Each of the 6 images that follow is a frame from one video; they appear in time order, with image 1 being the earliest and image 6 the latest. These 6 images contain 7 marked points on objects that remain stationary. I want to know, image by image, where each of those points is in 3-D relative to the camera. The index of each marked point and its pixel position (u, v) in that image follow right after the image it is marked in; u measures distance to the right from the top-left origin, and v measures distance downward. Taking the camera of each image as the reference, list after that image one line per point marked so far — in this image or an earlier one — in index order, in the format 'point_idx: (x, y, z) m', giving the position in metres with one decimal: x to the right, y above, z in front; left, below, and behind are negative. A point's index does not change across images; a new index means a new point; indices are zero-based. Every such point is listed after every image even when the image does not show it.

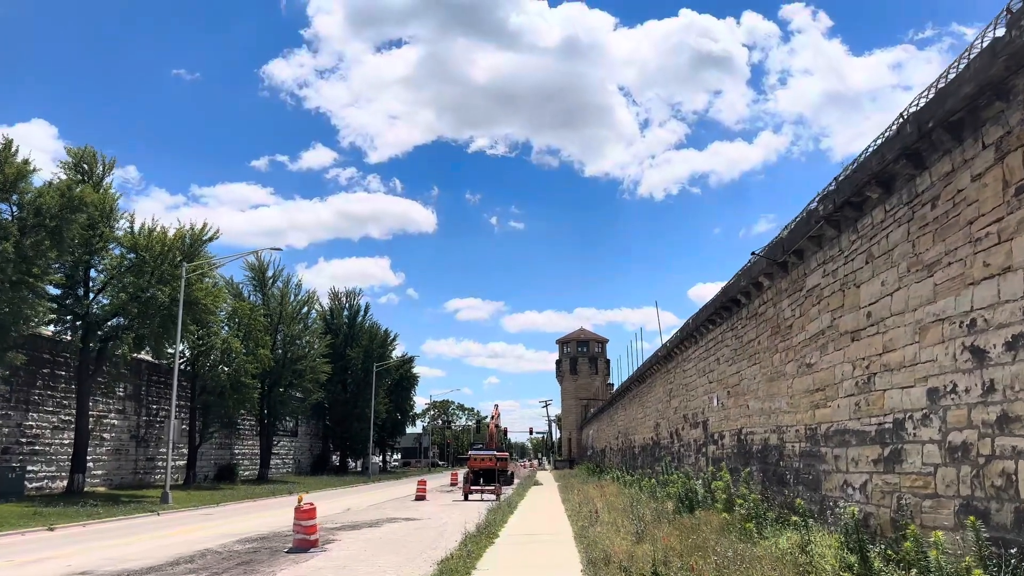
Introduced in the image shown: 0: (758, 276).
0: (+3.8, +0.2, +12.1) m
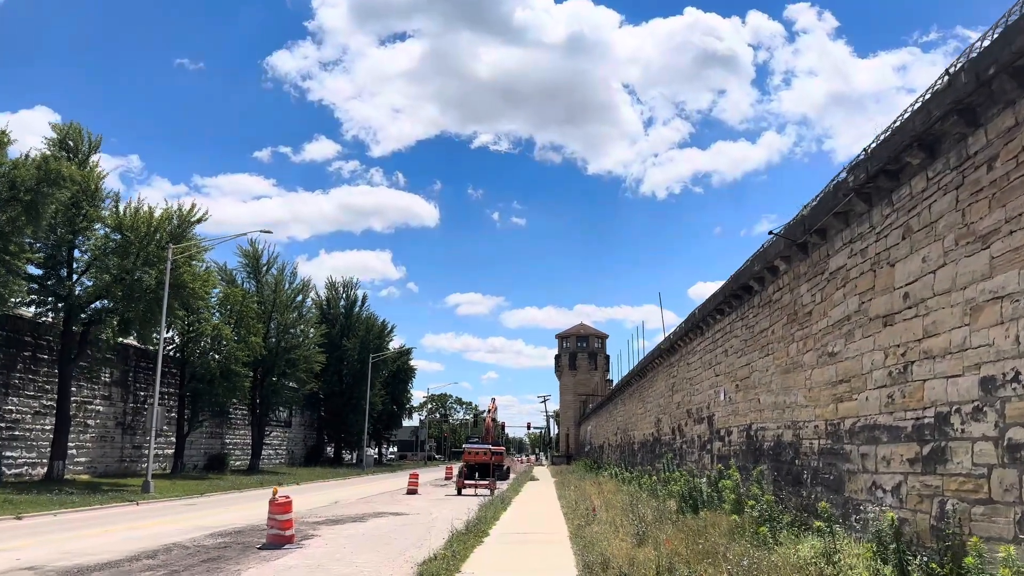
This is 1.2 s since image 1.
0: (+3.8, +0.4, +11.2) m
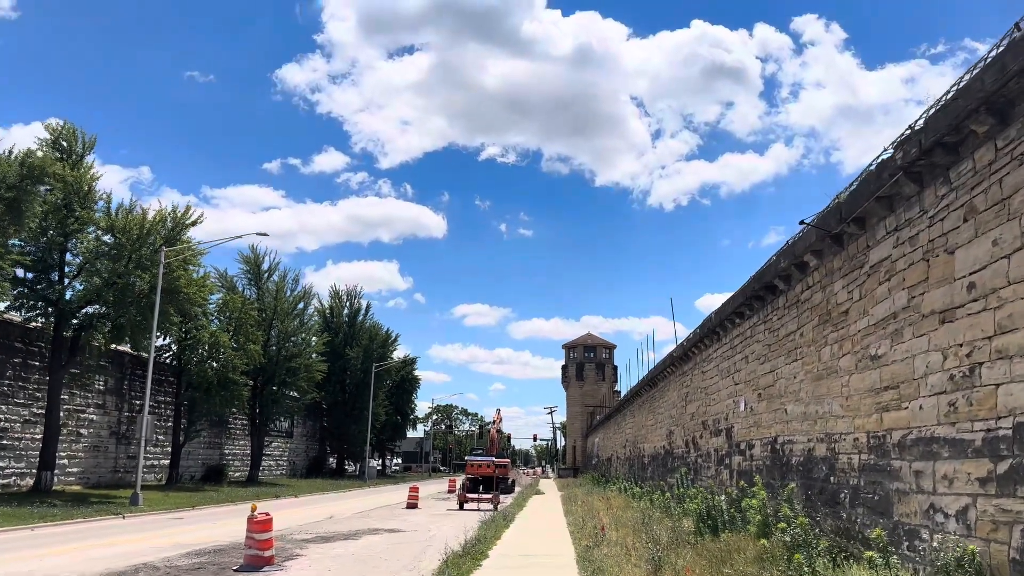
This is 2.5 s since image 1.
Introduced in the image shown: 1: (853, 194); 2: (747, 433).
0: (+3.8, +0.4, +10.2) m
1: (+3.7, +1.0, +8.4) m
2: (+3.9, -2.4, +12.9) m
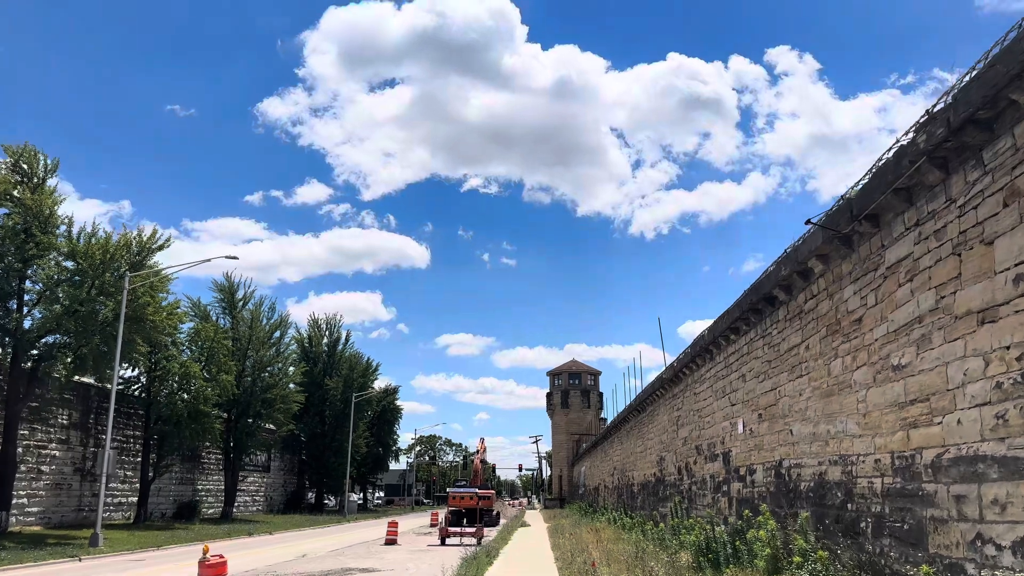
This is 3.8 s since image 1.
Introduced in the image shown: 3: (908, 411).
0: (+3.5, +0.3, +9.3) m
1: (+3.5, +1.0, +7.7) m
2: (+3.6, -2.6, +12.0) m
3: (+3.5, -1.1, +6.8) m
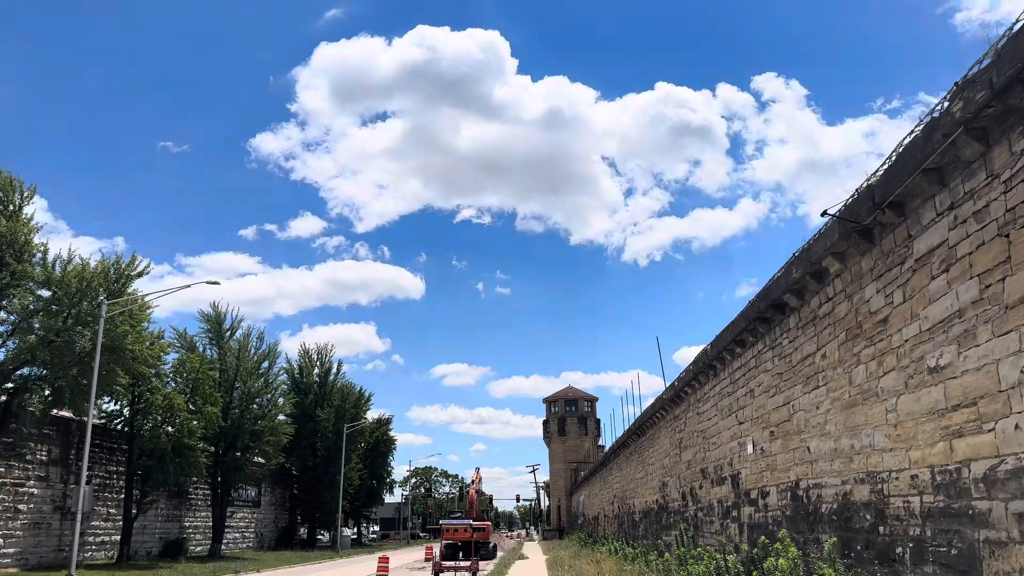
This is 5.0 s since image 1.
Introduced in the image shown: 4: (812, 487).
0: (+3.4, +0.3, +8.6) m
1: (+3.3, +1.0, +6.9) m
2: (+3.5, -2.7, +11.1) m
3: (+3.4, -1.0, +6.0) m
4: (+3.4, -2.3, +9.0) m
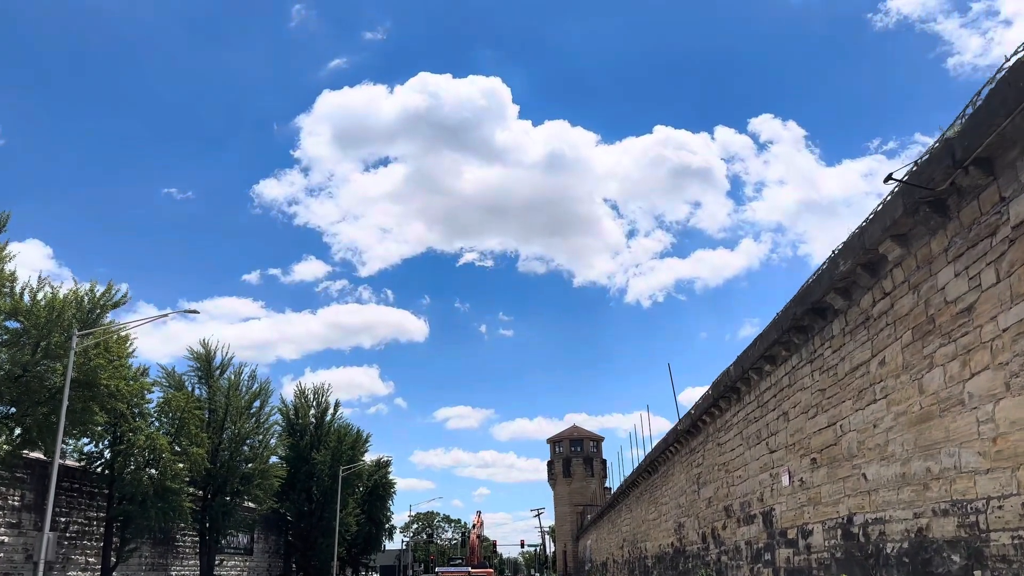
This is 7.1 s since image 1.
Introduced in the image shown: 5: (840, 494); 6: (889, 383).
0: (+3.3, +0.4, +7.2) m
1: (+3.3, +1.2, +5.5) m
2: (+3.5, -2.8, +9.5) m
3: (+3.3, -0.8, +4.5) m
4: (+3.4, -2.2, +7.4) m
5: (+3.5, -2.2, +8.2) m
6: (+3.5, -0.9, +7.2) m
